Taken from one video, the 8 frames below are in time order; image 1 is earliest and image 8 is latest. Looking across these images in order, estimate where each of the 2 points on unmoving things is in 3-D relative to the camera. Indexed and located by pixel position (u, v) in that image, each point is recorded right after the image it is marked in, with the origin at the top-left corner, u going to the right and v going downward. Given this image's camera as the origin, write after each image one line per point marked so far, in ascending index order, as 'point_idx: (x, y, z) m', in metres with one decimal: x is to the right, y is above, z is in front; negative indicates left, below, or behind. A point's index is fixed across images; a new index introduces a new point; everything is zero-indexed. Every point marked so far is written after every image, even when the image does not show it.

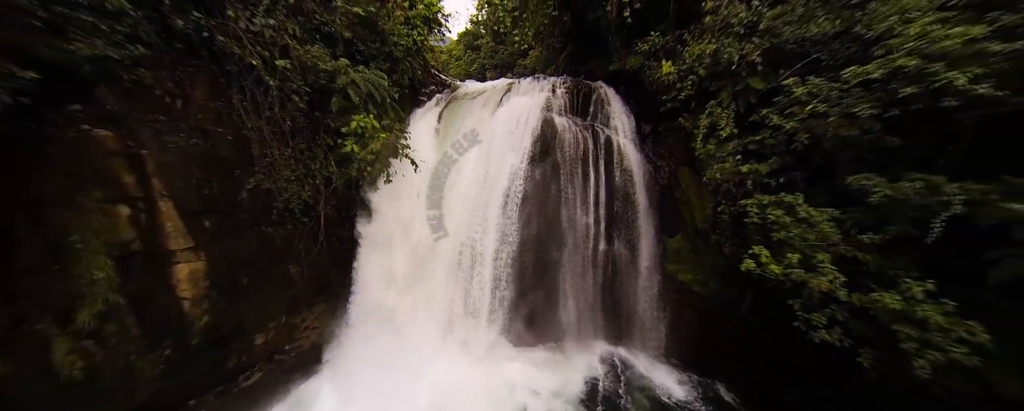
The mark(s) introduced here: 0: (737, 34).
0: (+2.3, +1.8, +3.2) m
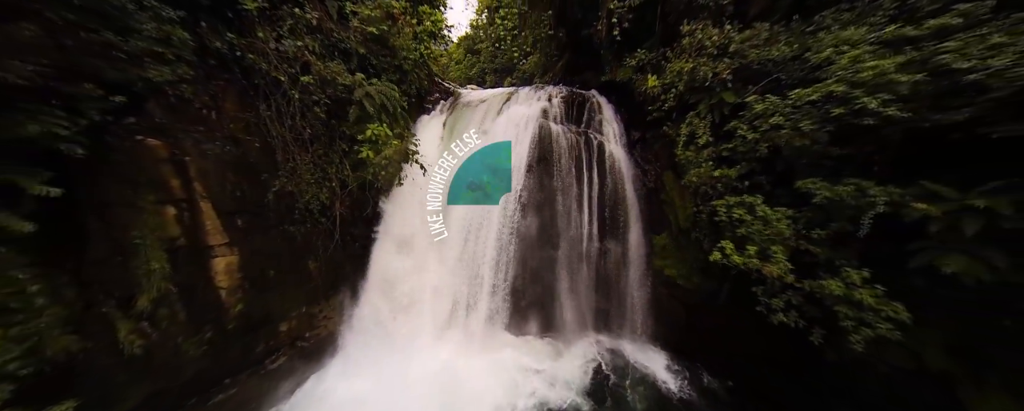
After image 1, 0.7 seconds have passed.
0: (+2.3, +1.8, +3.6) m
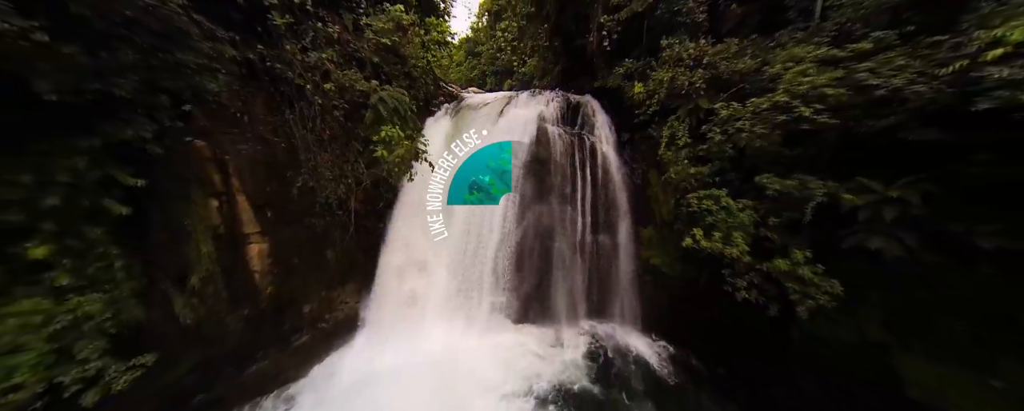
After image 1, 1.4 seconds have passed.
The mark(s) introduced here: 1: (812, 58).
0: (+2.3, +1.9, +4.1) m
1: (+2.9, +1.4, +2.9) m
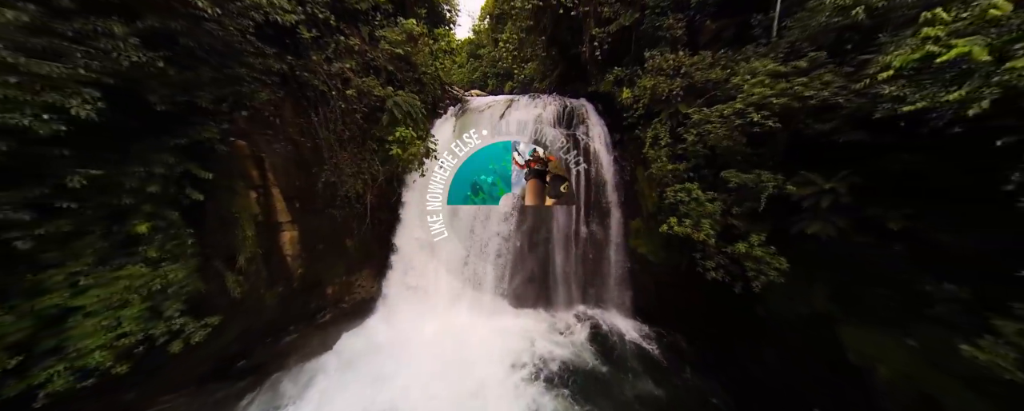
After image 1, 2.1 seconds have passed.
0: (+2.4, +2.0, +4.6) m
1: (+2.9, +1.5, +3.4) m
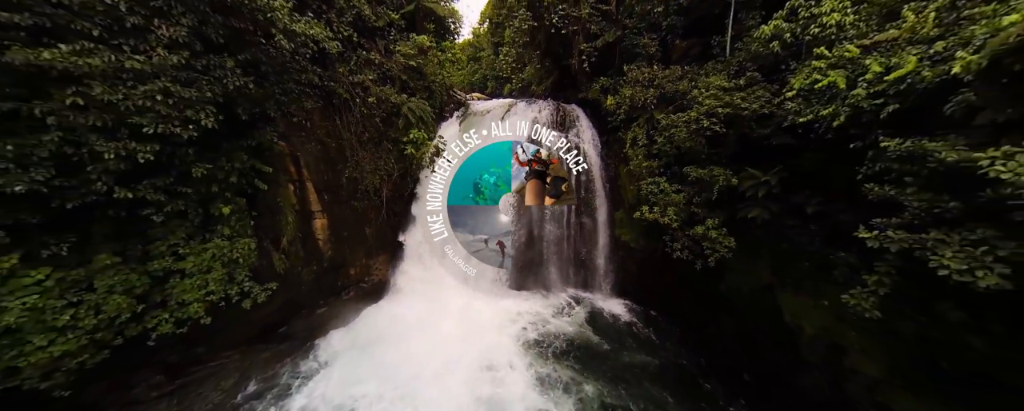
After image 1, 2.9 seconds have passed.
0: (+2.3, +2.1, +5.4) m
1: (+2.9, +1.7, +4.2) m
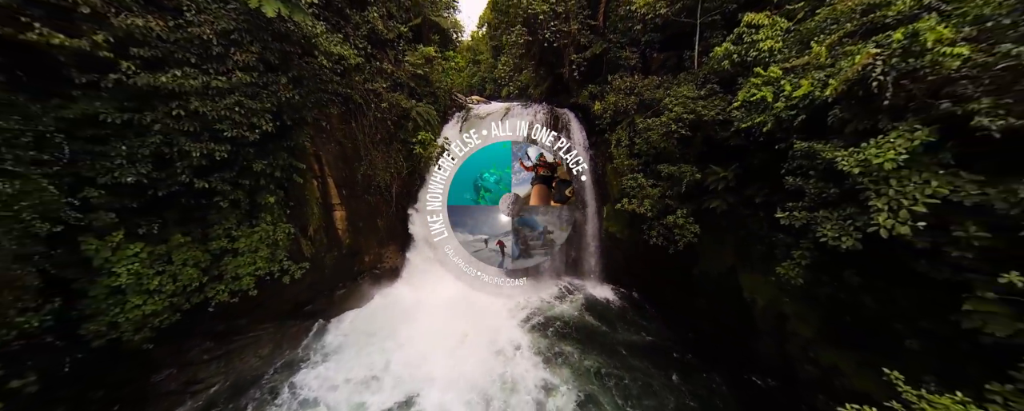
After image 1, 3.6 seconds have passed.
0: (+2.3, +2.3, +6.1) m
1: (+2.8, +1.8, +4.9) m
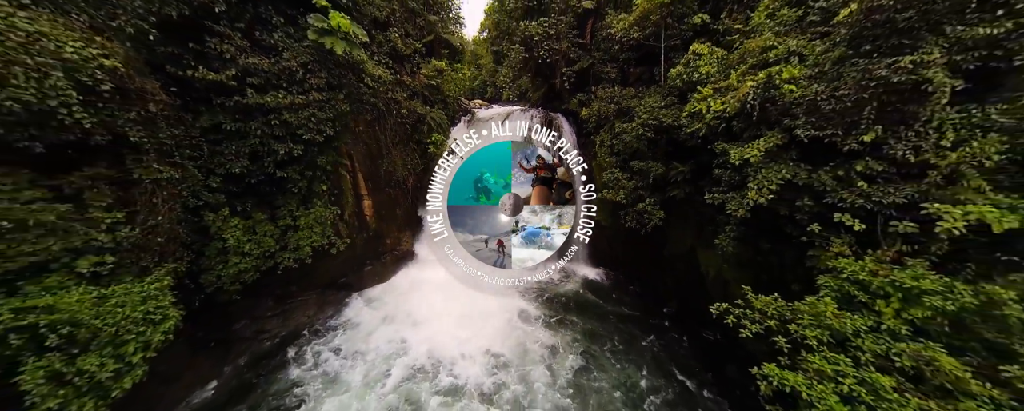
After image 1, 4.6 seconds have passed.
0: (+2.3, +2.5, +7.2) m
1: (+2.8, +2.0, +6.0) m
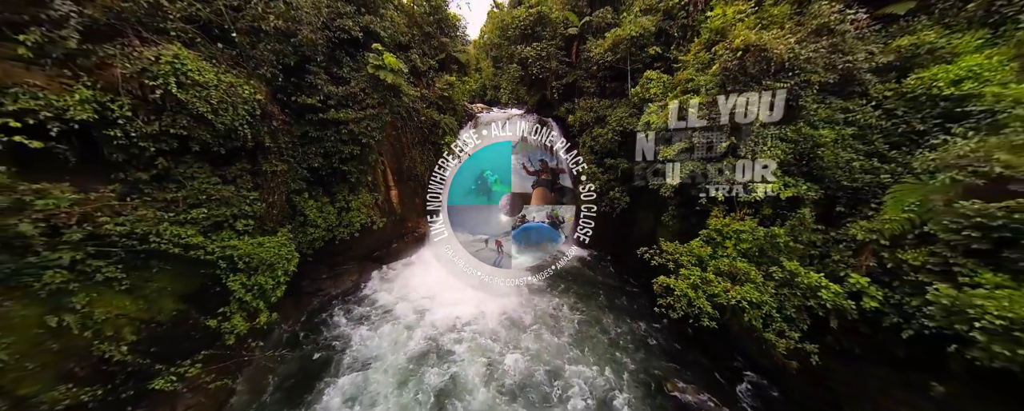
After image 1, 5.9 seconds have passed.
0: (+2.2, +2.8, +8.8) m
1: (+2.8, +2.3, +7.6) m
